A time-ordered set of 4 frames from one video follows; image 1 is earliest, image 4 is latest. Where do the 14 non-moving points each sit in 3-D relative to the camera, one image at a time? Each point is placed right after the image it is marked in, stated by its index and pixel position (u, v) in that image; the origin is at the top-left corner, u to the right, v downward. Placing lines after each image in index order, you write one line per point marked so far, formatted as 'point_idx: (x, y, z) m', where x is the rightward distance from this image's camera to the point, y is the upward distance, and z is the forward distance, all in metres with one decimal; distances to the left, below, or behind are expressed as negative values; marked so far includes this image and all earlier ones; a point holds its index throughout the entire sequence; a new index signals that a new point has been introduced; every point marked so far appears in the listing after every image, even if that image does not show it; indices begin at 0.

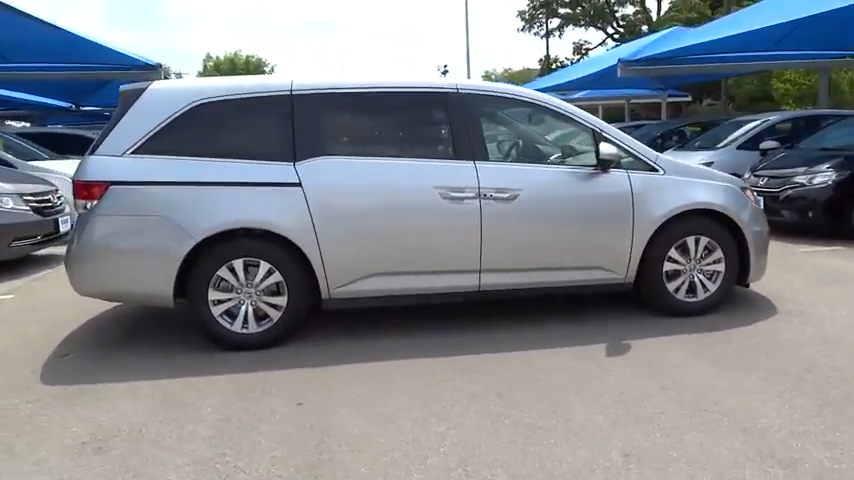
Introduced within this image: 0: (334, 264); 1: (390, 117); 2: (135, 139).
0: (-0.6, -0.2, +4.9) m
1: (-0.2, +0.9, +5.0) m
2: (-1.9, +0.7, +4.8) m
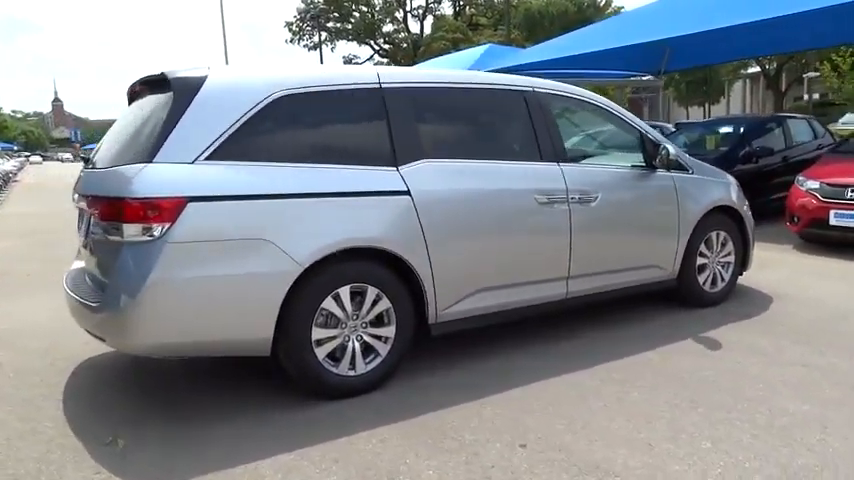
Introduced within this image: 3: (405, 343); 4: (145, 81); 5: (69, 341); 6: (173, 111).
0: (+0.1, -0.3, +4.2) m
1: (+0.3, +0.8, +4.6) m
2: (-1.1, +0.5, +3.7) m
3: (-0.1, -0.6, +4.1) m
4: (-1.6, +1.0, +4.1) m
5: (-2.7, -0.8, +5.3) m
6: (-1.4, +0.7, +3.7) m
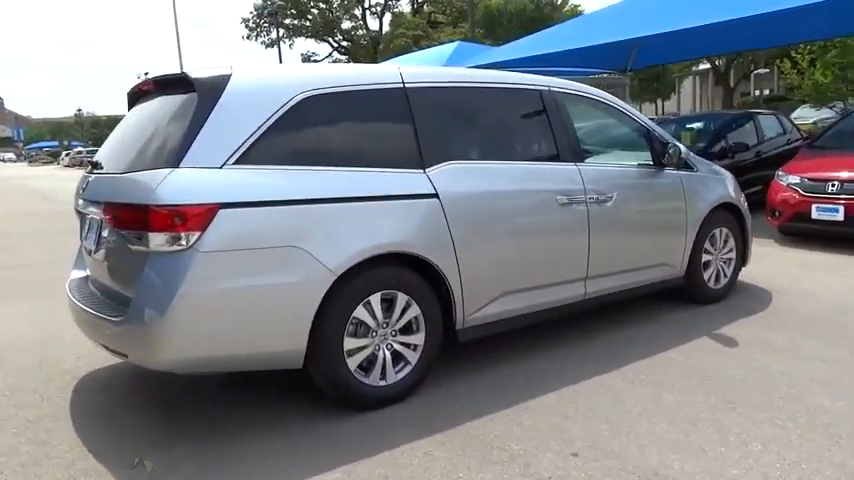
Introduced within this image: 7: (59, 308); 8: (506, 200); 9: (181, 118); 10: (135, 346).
0: (+0.2, -0.3, +4.1) m
1: (+0.5, +0.8, +4.5) m
2: (-0.9, +0.5, +3.5) m
3: (0.0, -0.6, +4.0) m
4: (-1.5, +0.9, +3.9) m
5: (-2.6, -0.8, +5.0) m
6: (-1.2, +0.6, +3.5) m
7: (-3.5, -0.7, +6.5) m
8: (+0.5, +0.2, +4.3) m
9: (-1.3, +0.6, +3.6) m
10: (-1.4, -0.5, +3.4) m
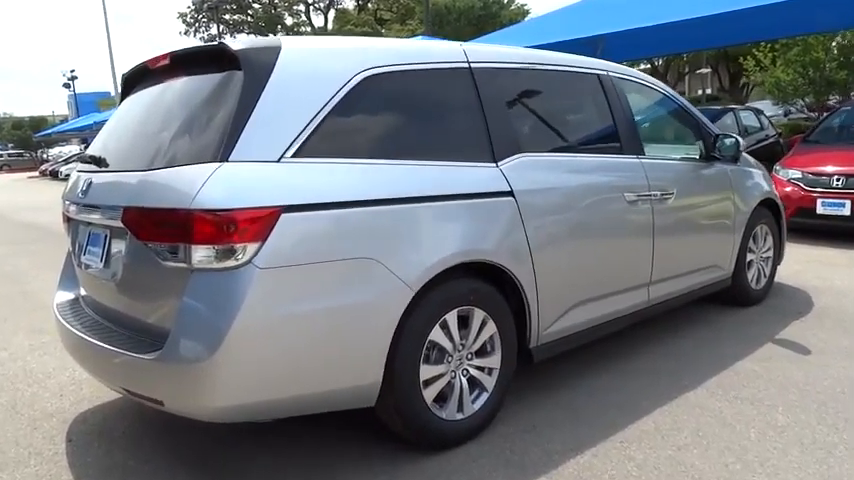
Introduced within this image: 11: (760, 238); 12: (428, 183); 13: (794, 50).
0: (+0.6, -0.3, +3.6) m
1: (+0.7, +0.8, +4.0) m
2: (-0.5, +0.4, +2.8) m
3: (+0.4, -0.7, +3.5) m
4: (-1.1, +0.9, +3.2) m
5: (-2.3, -0.9, +4.2) m
6: (-0.8, +0.6, +2.8) m
7: (-3.3, -0.8, +5.6) m
8: (+0.8, +0.2, +3.7) m
9: (-0.9, +0.6, +2.9) m
10: (-1.0, -0.6, +2.7) m
11: (+2.6, 0.0, +5.4) m
12: (0.0, +0.3, +3.1) m
13: (+8.9, +4.6, +16.8) m
